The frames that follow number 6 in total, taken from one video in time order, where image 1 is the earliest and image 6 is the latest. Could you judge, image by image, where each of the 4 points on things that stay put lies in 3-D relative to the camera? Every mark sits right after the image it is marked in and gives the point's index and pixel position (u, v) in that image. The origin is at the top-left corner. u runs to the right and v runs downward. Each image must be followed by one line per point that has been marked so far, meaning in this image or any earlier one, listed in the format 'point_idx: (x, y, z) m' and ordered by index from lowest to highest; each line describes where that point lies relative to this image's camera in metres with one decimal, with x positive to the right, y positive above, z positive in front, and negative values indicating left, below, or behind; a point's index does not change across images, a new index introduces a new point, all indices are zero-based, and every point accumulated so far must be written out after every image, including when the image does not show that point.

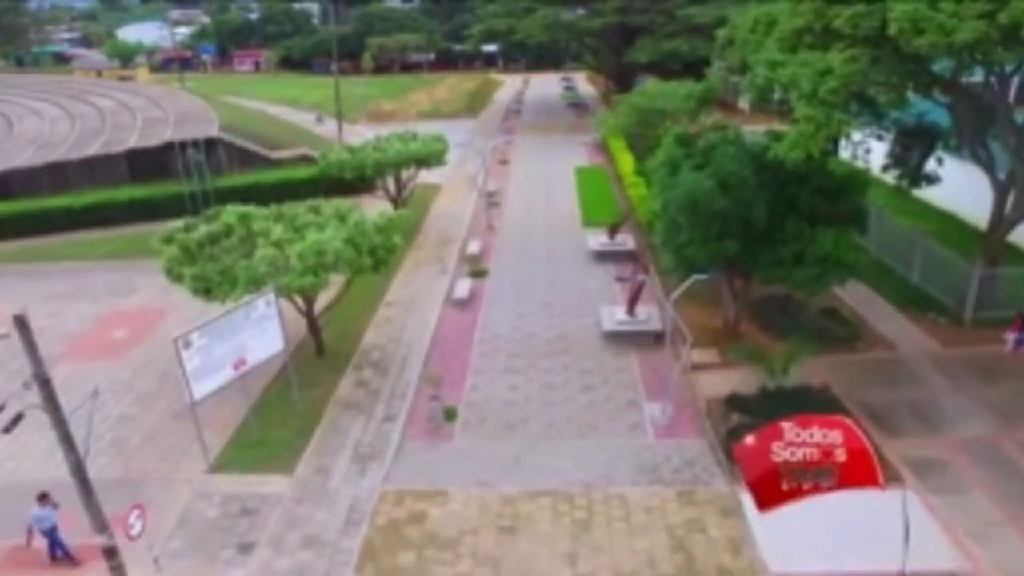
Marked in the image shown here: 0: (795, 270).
0: (+6.1, +0.4, +17.1) m
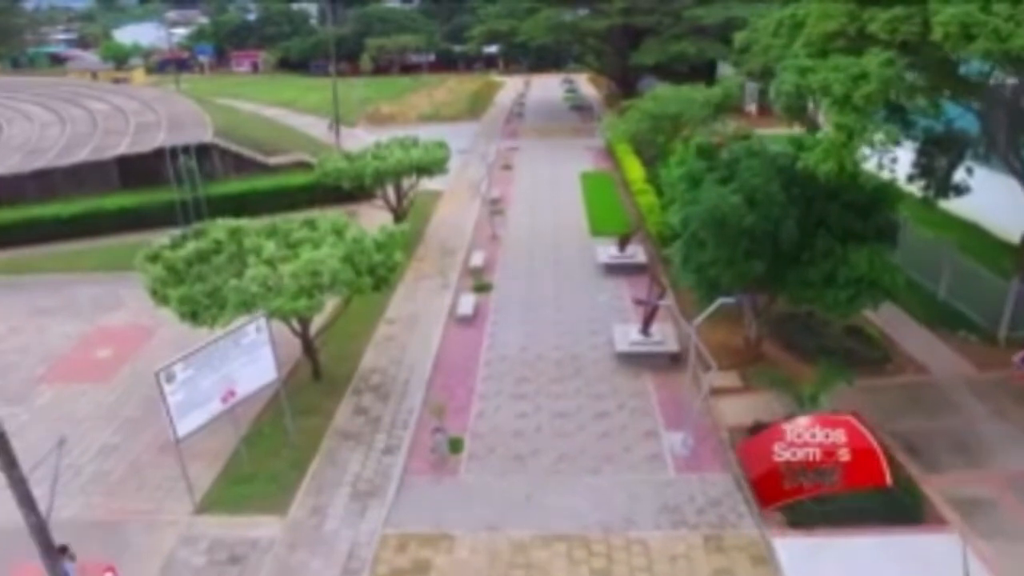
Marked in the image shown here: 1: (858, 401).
0: (+6.3, -0.1, +15.9) m
1: (+7.8, -2.5, +18.0) m
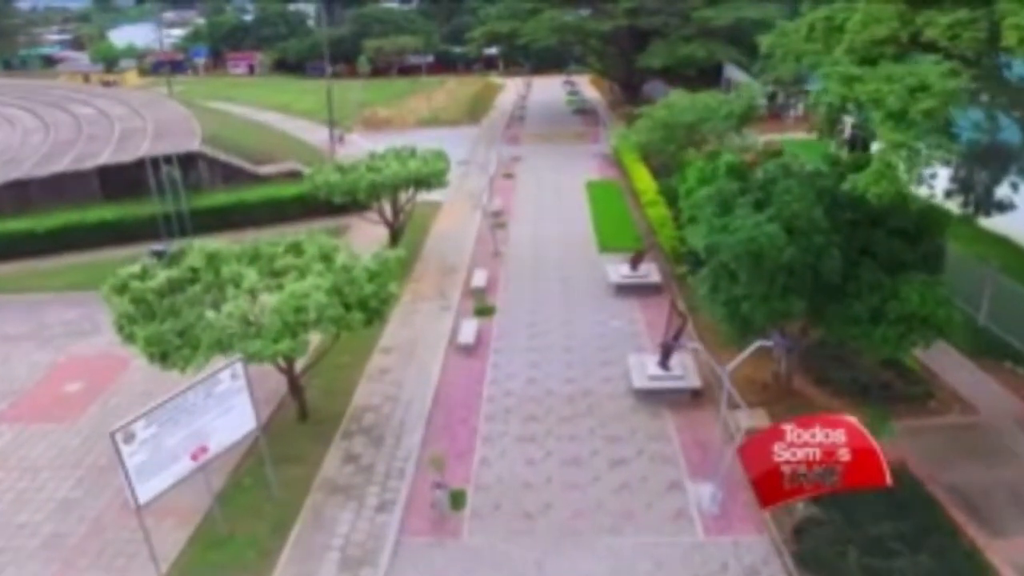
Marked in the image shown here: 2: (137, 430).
0: (+6.4, -0.7, +14.1) m
1: (+8.0, -3.2, +16.2) m
2: (-5.6, -2.1, +11.9) m
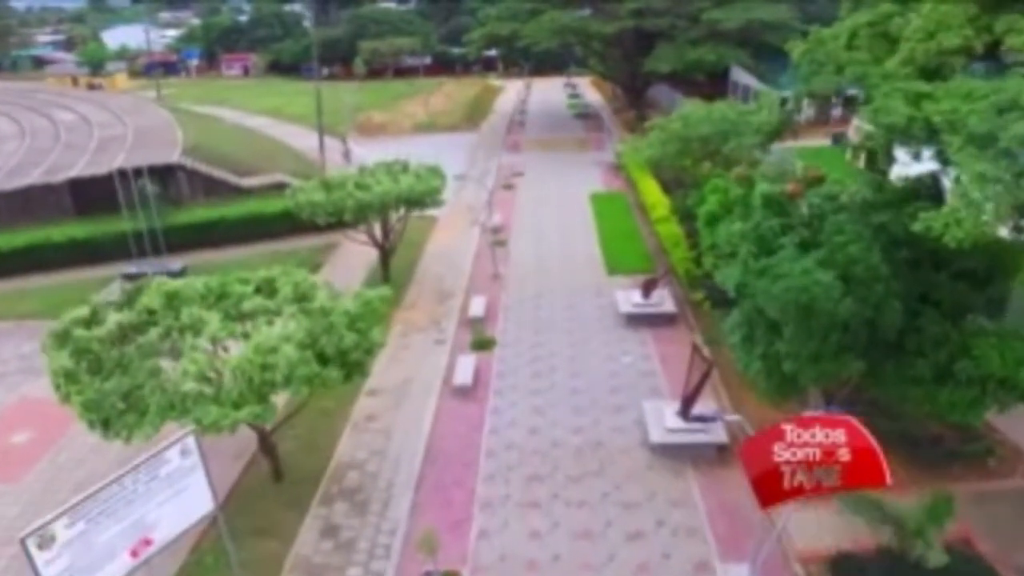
0: (+6.5, -1.6, +12.0) m
1: (+8.0, -4.0, +14.1) m
2: (-5.6, -2.9, +9.8) m
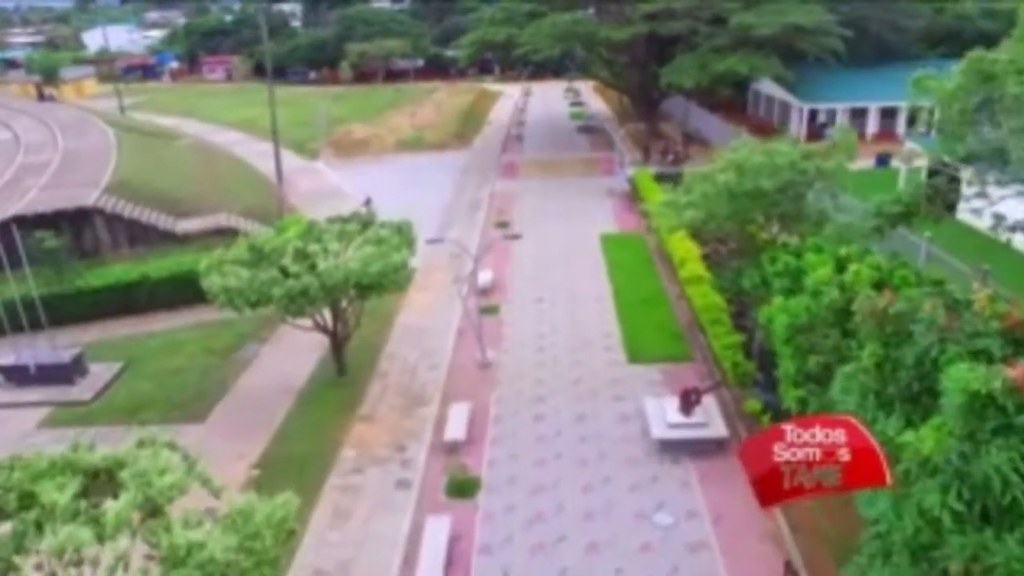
0: (+6.3, -3.9, +6.0) m
1: (+7.9, -6.4, +8.1) m
2: (-5.7, -5.3, +3.8) m
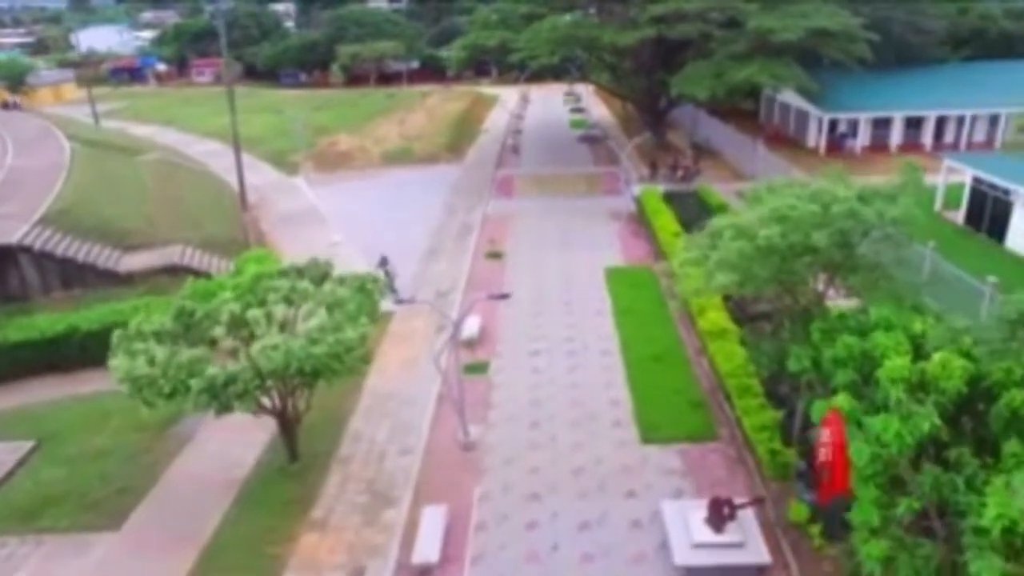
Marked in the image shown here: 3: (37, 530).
0: (+6.1, -5.3, +2.6) m
1: (+7.6, -7.8, +4.6) m
2: (-6.0, -6.7, +0.4) m
3: (-8.7, -4.4, +14.6) m
